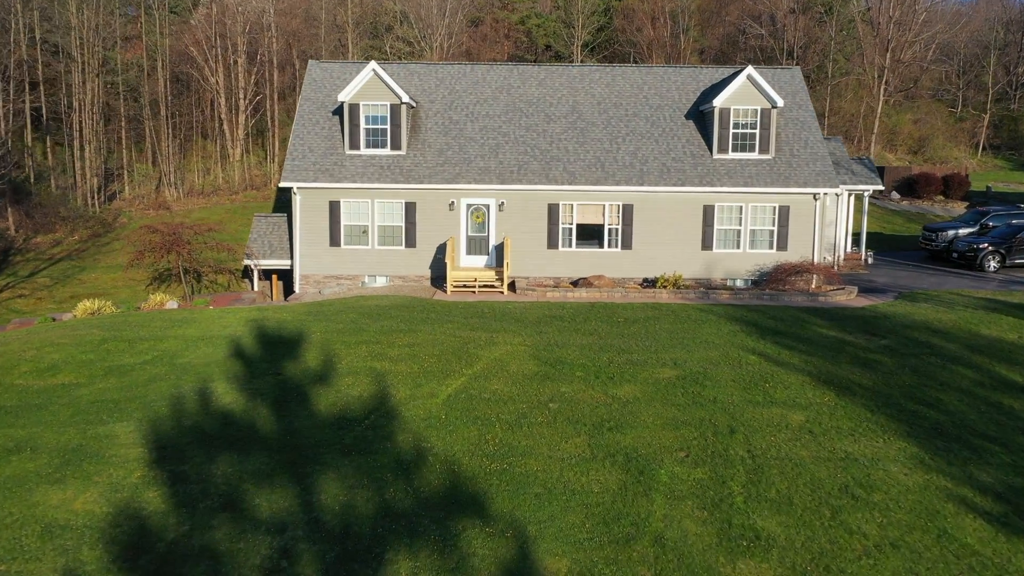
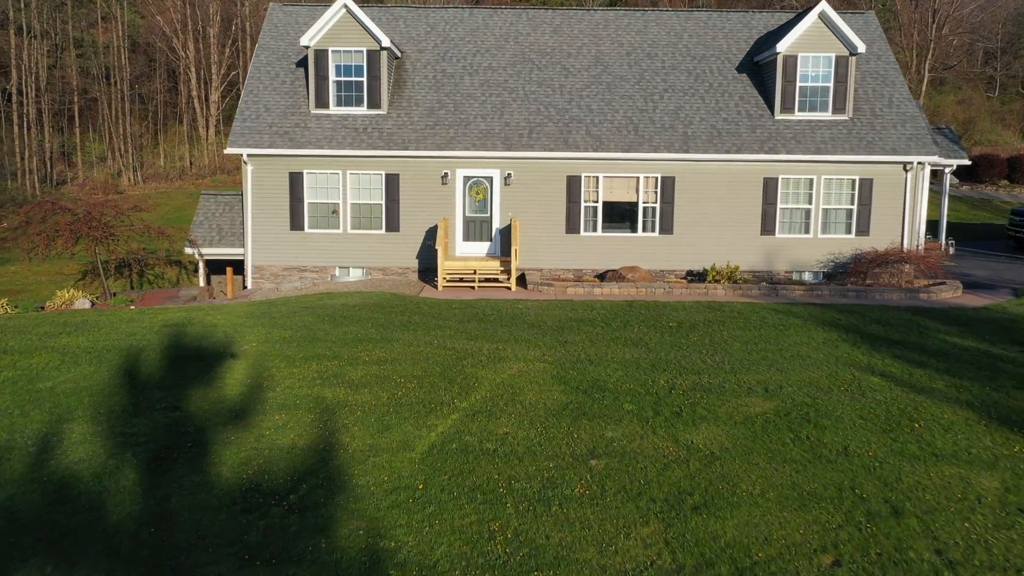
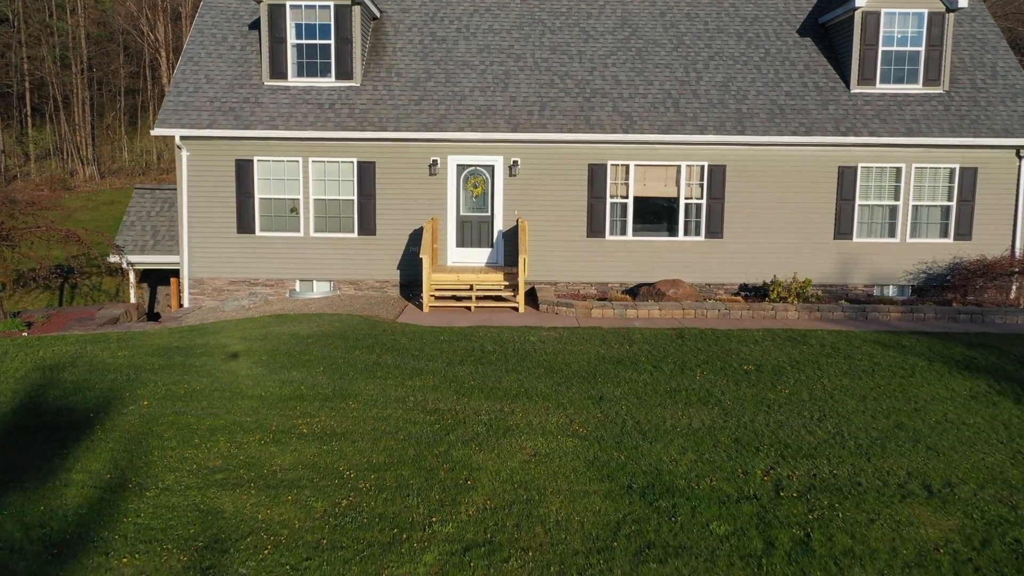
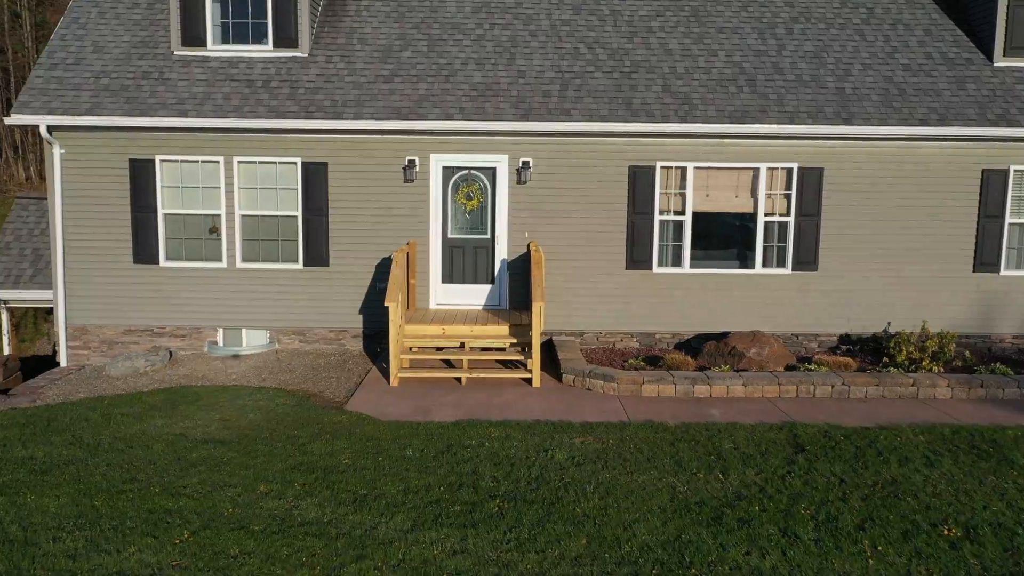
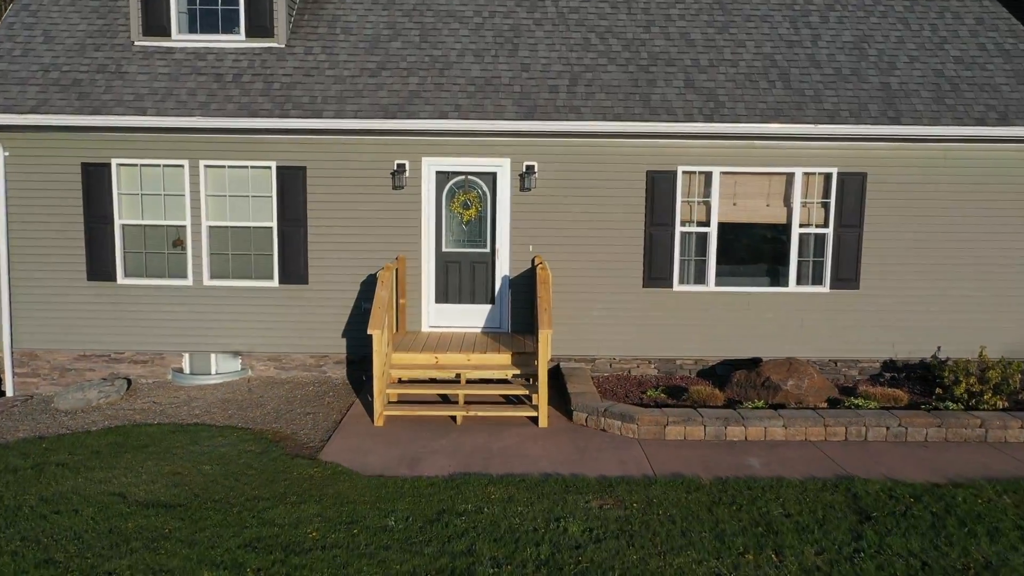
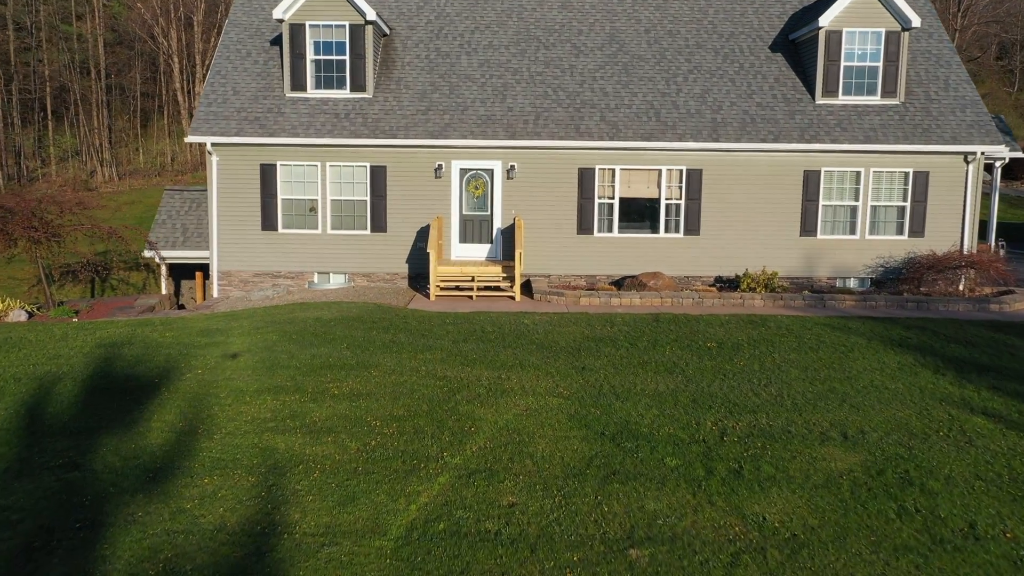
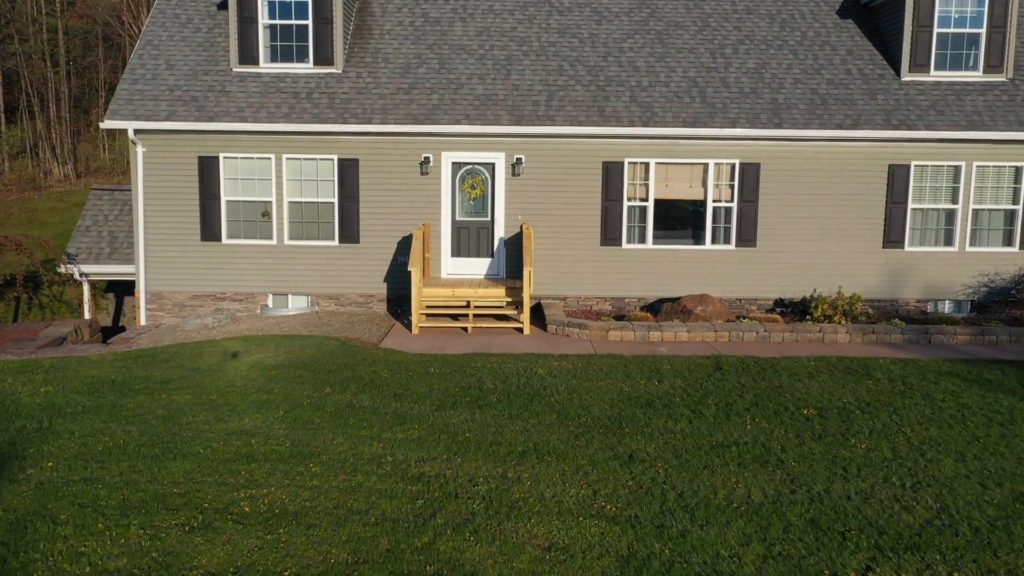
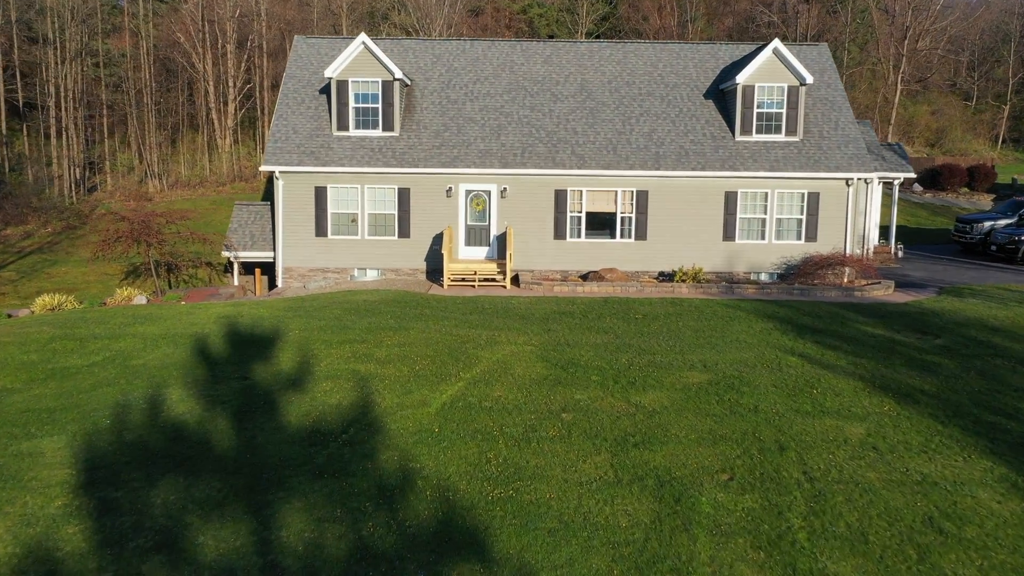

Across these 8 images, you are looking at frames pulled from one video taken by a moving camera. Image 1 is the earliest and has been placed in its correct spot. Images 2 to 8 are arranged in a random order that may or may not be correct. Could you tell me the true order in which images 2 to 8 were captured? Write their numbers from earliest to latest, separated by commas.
8, 2, 6, 3, 7, 4, 5
